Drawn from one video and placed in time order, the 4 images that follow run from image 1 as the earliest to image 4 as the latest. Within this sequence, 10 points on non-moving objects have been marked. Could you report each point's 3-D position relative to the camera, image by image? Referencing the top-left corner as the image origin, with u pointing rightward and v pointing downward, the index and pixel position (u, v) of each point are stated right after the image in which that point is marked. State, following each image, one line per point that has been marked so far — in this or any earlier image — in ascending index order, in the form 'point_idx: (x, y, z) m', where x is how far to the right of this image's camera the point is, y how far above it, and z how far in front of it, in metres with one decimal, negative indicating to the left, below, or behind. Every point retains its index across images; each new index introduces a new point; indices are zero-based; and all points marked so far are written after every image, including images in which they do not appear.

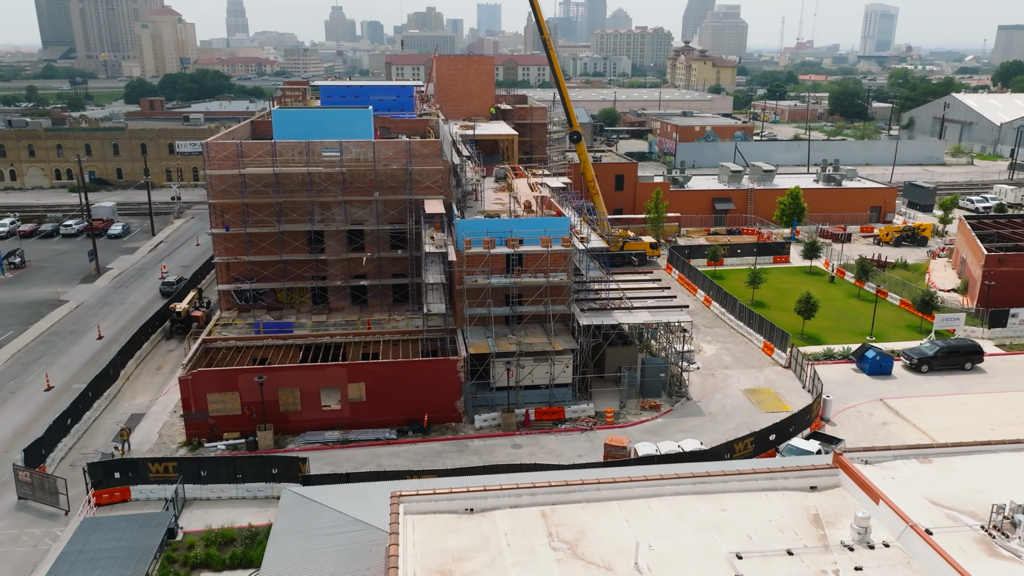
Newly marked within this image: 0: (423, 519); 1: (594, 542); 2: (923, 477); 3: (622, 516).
0: (-2.1, -5.4, +18.9) m
1: (+1.8, -5.7, +18.0) m
2: (+10.1, -4.7, +20.0) m
3: (+2.6, -5.4, +19.0) m
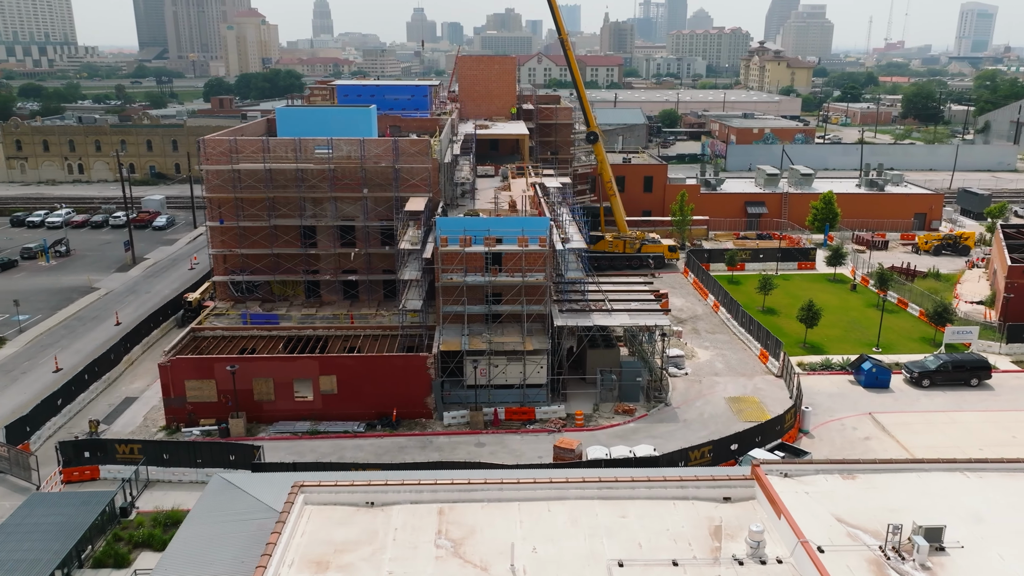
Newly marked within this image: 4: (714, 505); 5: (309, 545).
0: (-4.5, -5.2, +19.2) m
1: (-0.7, -5.6, +17.9) m
2: (+7.8, -4.9, +19.1) m
3: (+0.1, -5.4, +18.9) m
4: (+4.9, -5.2, +19.5) m
5: (-4.5, -5.7, +17.8) m
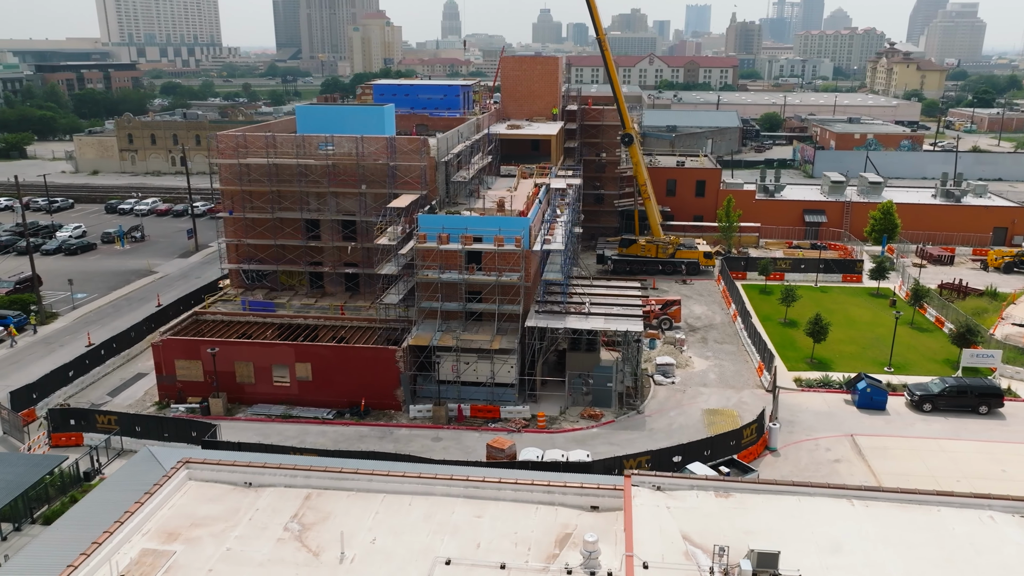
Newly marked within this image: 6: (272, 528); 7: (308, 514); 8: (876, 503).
0: (-7.8, -4.9, +20.3) m
1: (-4.2, -5.5, +18.5) m
2: (+4.3, -5.1, +18.4) m
3: (-3.2, -5.2, +19.3) m
4: (+1.6, -5.3, +19.2) m
5: (-8.0, -5.3, +18.9) m
6: (-5.5, -5.5, +18.6) m
7: (-4.8, -5.3, +19.1) m
8: (+8.5, -5.0, +18.9) m
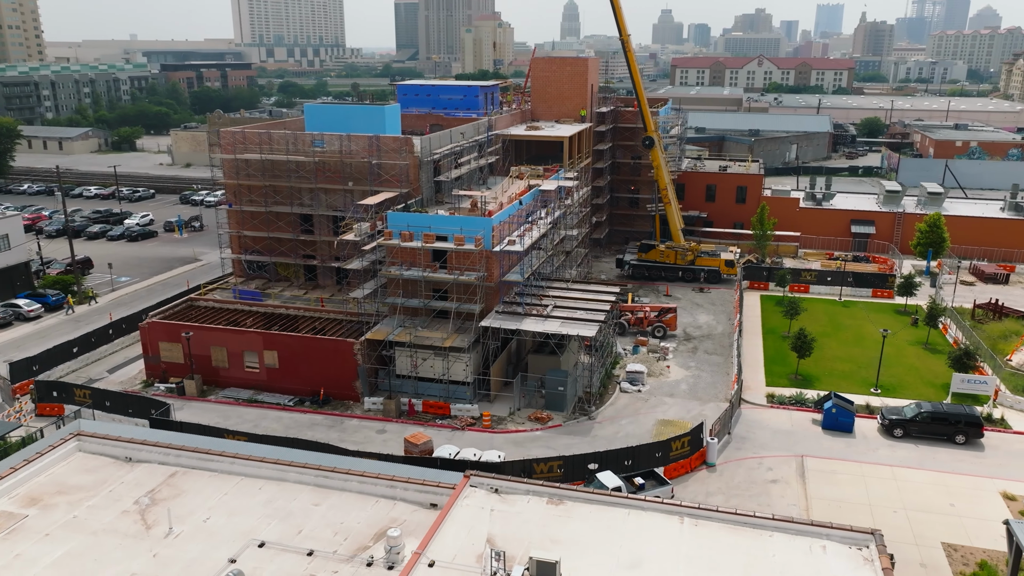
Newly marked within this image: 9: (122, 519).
0: (-11.5, -4.5, +21.7) m
1: (-8.2, -5.2, +19.5) m
2: (+0.3, -5.2, +18.3) m
3: (-7.1, -5.0, +20.1) m
4: (-2.4, -5.3, +19.5) m
5: (-11.8, -4.9, +20.4) m
6: (-9.4, -5.2, +19.7) m
7: (-8.6, -5.0, +20.1) m
8: (+4.5, -5.3, +18.1) m
9: (-9.1, -5.4, +19.0) m
